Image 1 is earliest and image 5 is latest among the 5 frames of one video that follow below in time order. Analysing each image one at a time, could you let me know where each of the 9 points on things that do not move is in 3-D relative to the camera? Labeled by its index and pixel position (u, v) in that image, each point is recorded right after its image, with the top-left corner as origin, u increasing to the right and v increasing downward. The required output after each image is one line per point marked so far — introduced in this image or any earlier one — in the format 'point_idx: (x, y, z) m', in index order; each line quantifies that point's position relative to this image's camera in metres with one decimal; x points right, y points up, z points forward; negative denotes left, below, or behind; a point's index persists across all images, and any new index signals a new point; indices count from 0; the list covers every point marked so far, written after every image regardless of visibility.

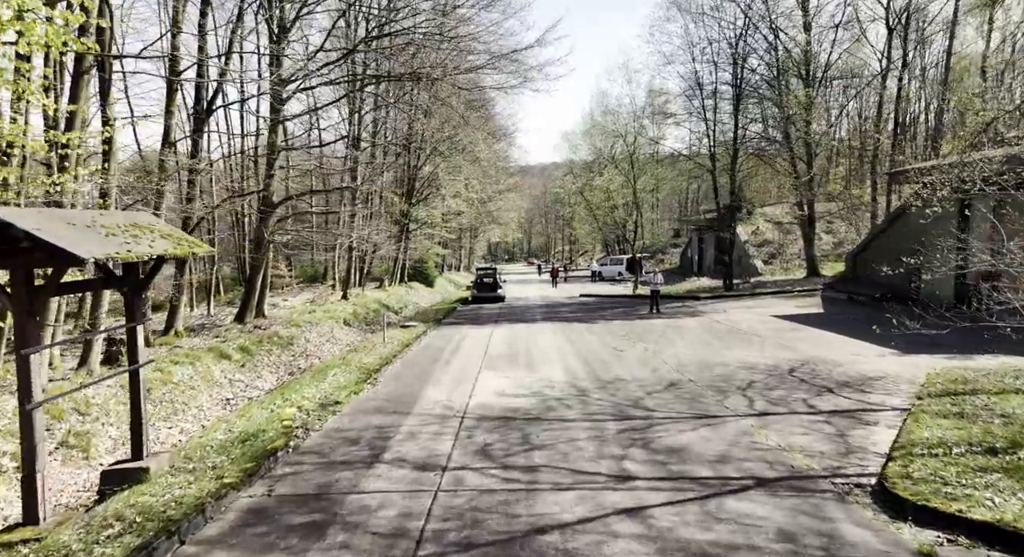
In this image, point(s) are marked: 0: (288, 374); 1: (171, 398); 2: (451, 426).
0: (-3.8, -1.6, +14.6) m
1: (-4.4, -1.6, +11.1) m
2: (-0.7, -1.7, +9.4) m
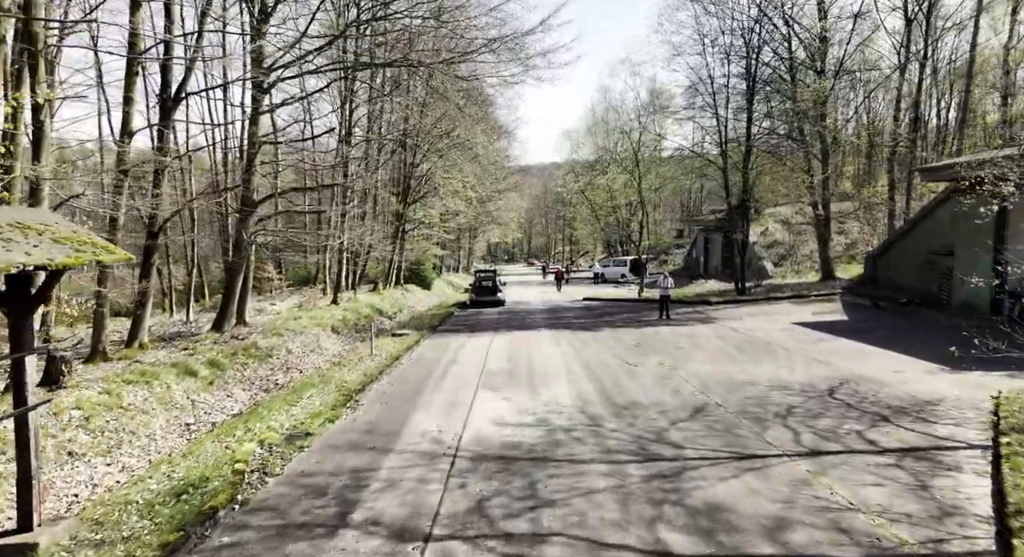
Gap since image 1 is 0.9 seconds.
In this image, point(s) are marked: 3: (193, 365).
0: (-3.8, -1.7, +13.0) m
1: (-4.4, -1.6, +9.5) m
2: (-0.7, -1.8, +7.9) m
3: (-4.7, -1.3, +12.6) m
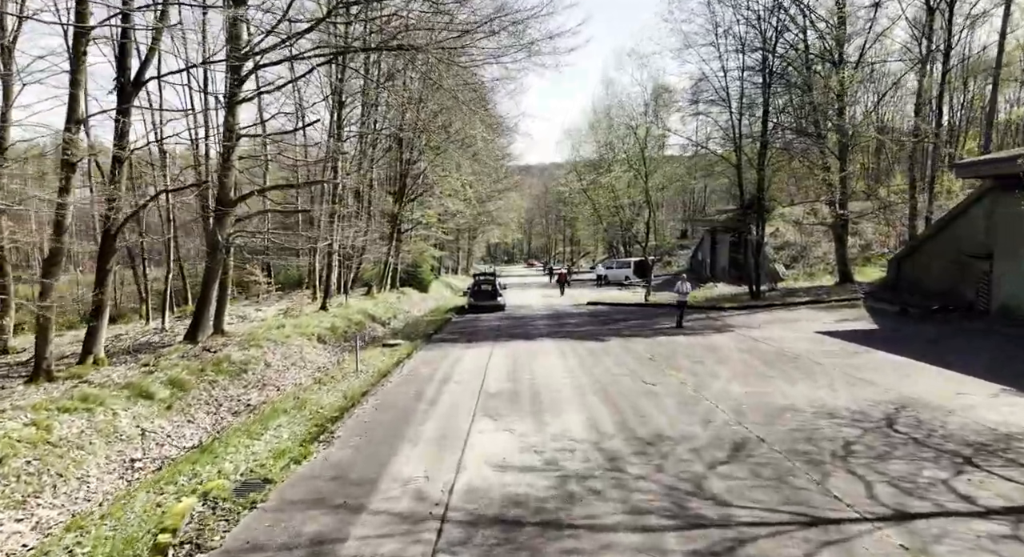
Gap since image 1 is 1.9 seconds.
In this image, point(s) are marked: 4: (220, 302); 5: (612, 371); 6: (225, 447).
0: (-3.8, -1.8, +11.4) m
1: (-4.4, -1.8, +7.9) m
2: (-0.6, -1.9, +6.3) m
3: (-4.7, -1.4, +11.0) m
4: (-6.3, -0.5, +18.6) m
5: (+1.6, -1.5, +13.7) m
6: (-2.9, -1.7, +8.7) m
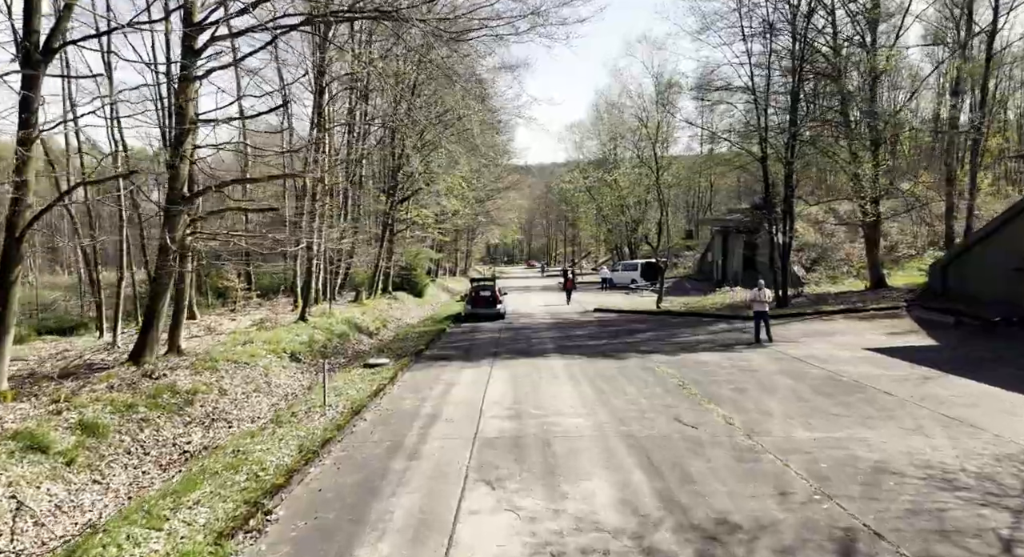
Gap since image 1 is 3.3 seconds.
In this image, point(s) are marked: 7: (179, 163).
0: (-3.7, -2.0, +8.9) m
1: (-4.3, -1.9, +5.4) m
2: (-0.6, -2.0, +3.7) m
3: (-4.6, -1.5, +8.5) m
4: (-6.3, -0.7, +16.1) m
5: (+1.6, -1.6, +11.2) m
6: (-2.9, -1.9, +6.2) m
7: (-5.7, +2.0, +14.7) m
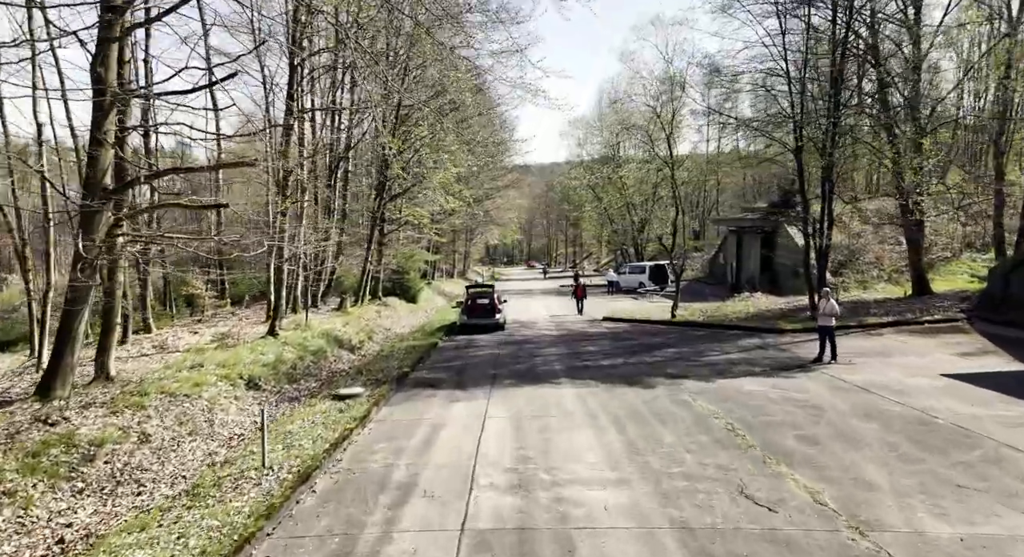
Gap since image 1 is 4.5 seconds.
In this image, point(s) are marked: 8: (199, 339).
0: (-3.7, -2.2, +6.0) m
1: (-4.3, -2.1, +2.5) m
2: (-0.6, -2.2, +0.9) m
3: (-4.6, -1.7, +5.6) m
4: (-6.3, -0.8, +13.2) m
5: (+1.7, -1.8, +8.3) m
6: (-2.8, -2.1, +3.3) m
7: (-5.7, +1.8, +11.8) m
8: (-6.8, -1.3, +18.6) m
